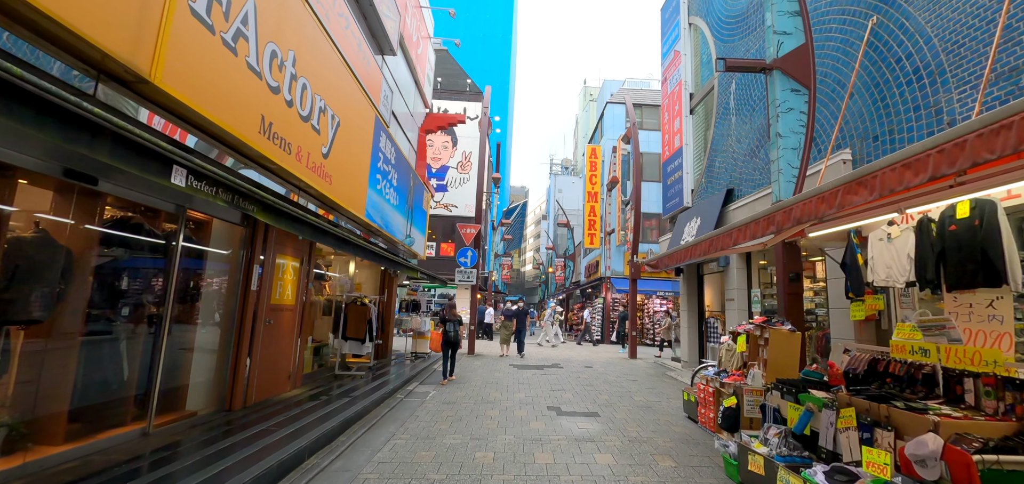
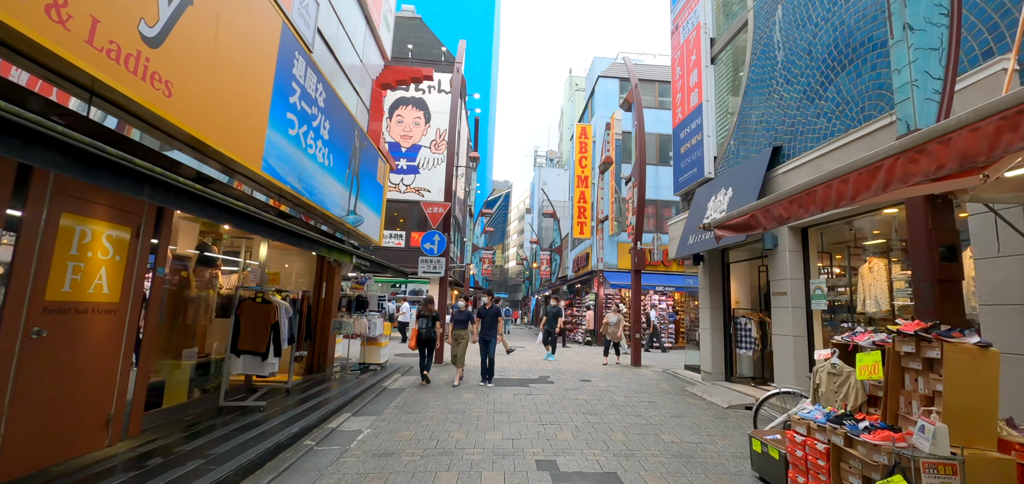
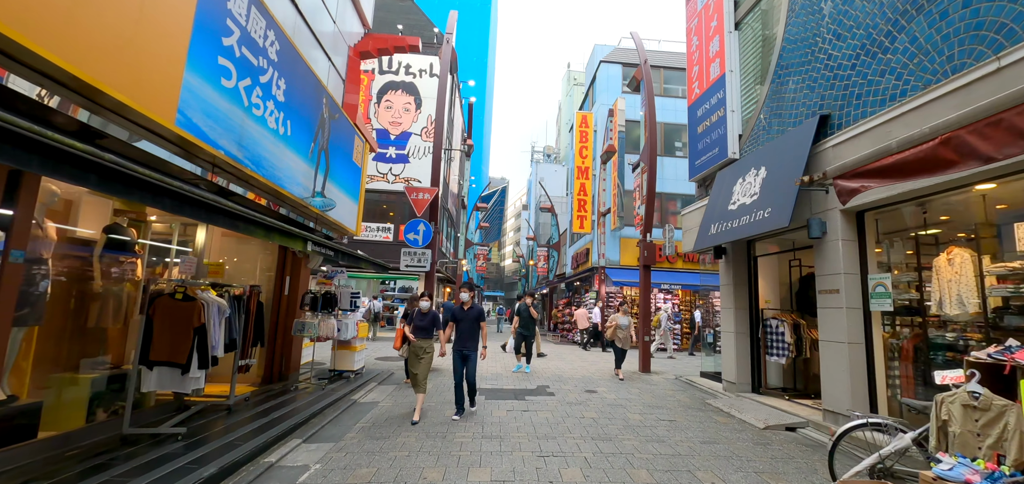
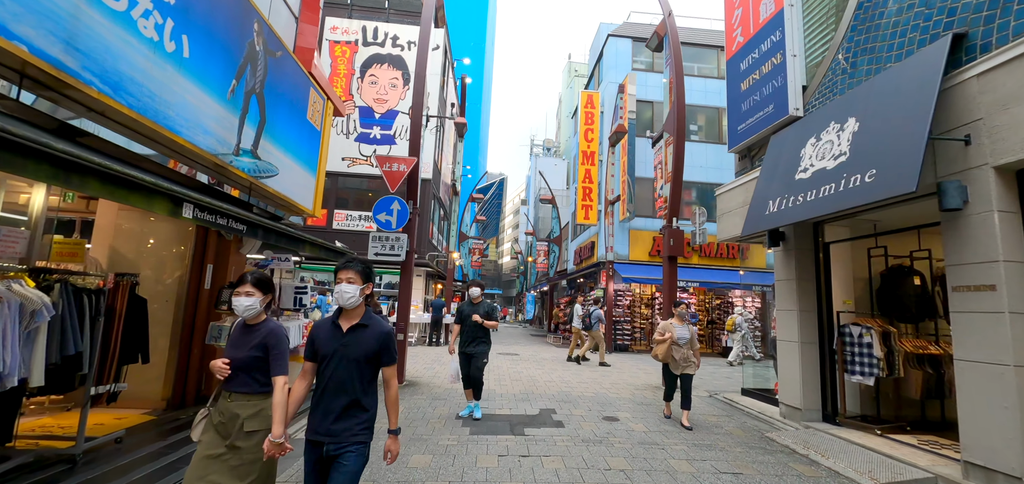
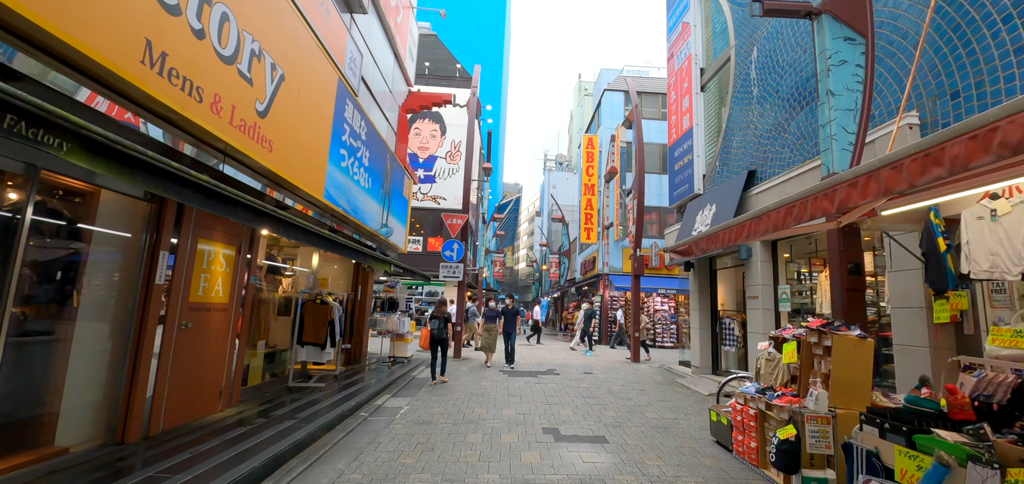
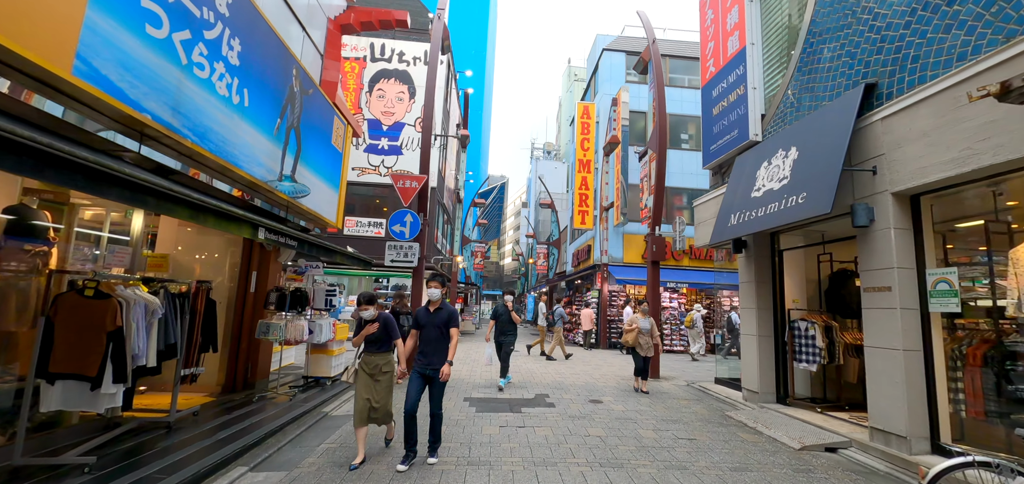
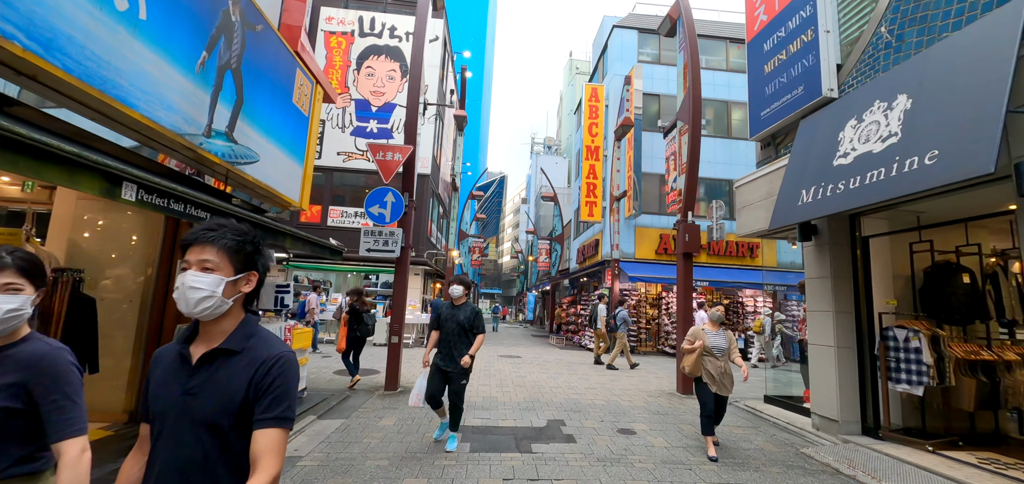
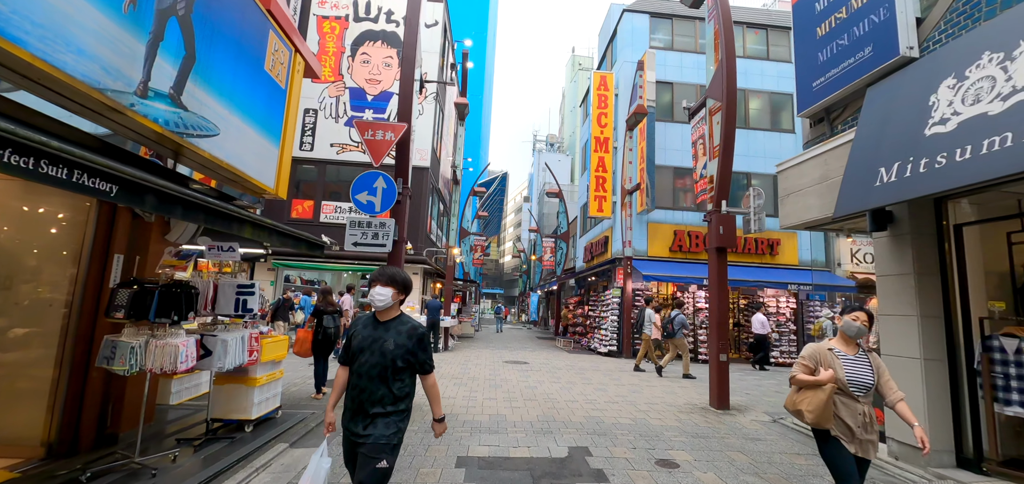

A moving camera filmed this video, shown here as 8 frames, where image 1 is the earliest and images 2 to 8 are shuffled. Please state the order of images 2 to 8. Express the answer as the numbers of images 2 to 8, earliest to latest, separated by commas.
5, 2, 3, 6, 4, 7, 8
